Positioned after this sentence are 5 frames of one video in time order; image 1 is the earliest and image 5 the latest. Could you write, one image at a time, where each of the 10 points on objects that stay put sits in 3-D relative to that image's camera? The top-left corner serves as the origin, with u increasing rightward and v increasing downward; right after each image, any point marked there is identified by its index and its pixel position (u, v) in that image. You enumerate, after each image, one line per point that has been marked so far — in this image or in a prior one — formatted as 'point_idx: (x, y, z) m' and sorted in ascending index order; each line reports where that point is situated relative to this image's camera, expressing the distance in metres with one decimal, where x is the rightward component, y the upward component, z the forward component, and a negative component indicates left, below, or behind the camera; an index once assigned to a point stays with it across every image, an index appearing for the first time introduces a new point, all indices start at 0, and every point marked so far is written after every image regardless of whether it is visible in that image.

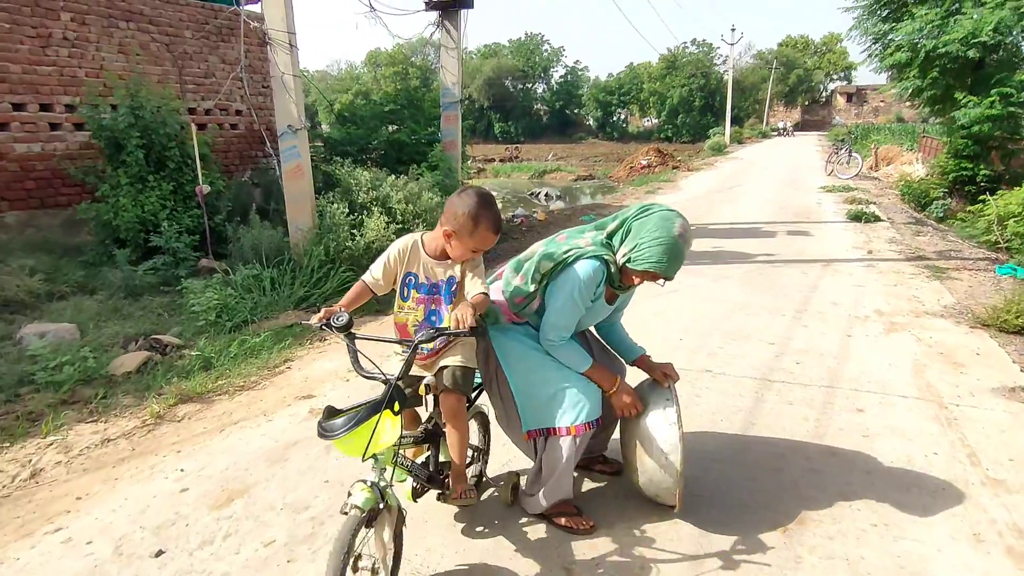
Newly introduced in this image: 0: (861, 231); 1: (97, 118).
0: (+5.2, +0.8, +9.4) m
1: (-3.9, +1.6, +5.9) m
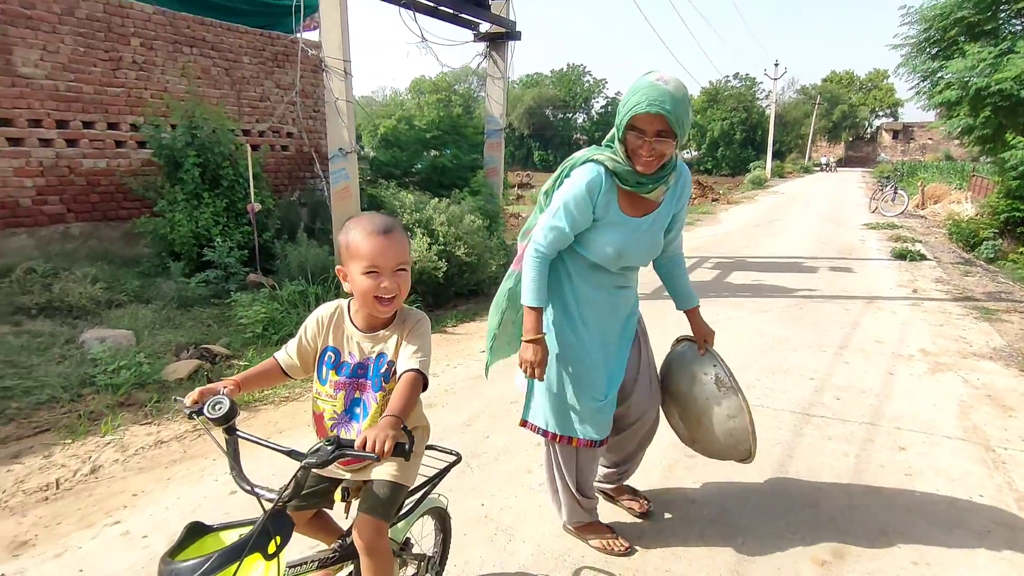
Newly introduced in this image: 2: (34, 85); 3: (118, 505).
0: (+5.7, +0.3, +9.2) m
1: (-3.5, +1.5, +6.3) m
2: (-4.8, +2.1, +6.4) m
3: (-1.7, -1.0, +2.8) m
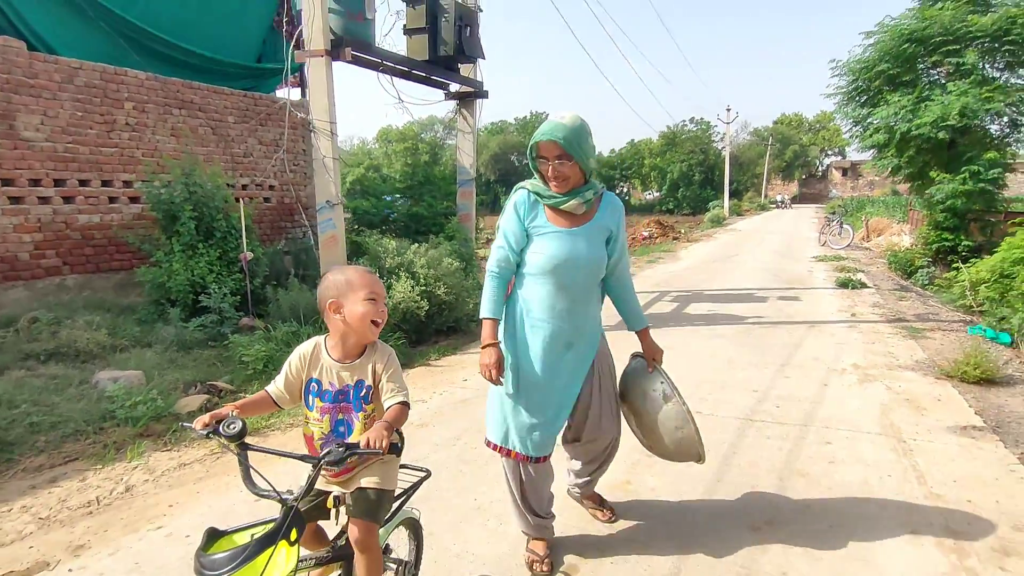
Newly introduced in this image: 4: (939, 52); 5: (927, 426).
0: (+5.3, -0.1, +10.0) m
1: (-3.8, +1.0, +6.8) m
2: (-5.1, +1.5, +6.8) m
3: (-1.8, -1.1, +3.2) m
4: (+8.2, +4.5, +12.2) m
5: (+2.8, -0.9, +4.3) m
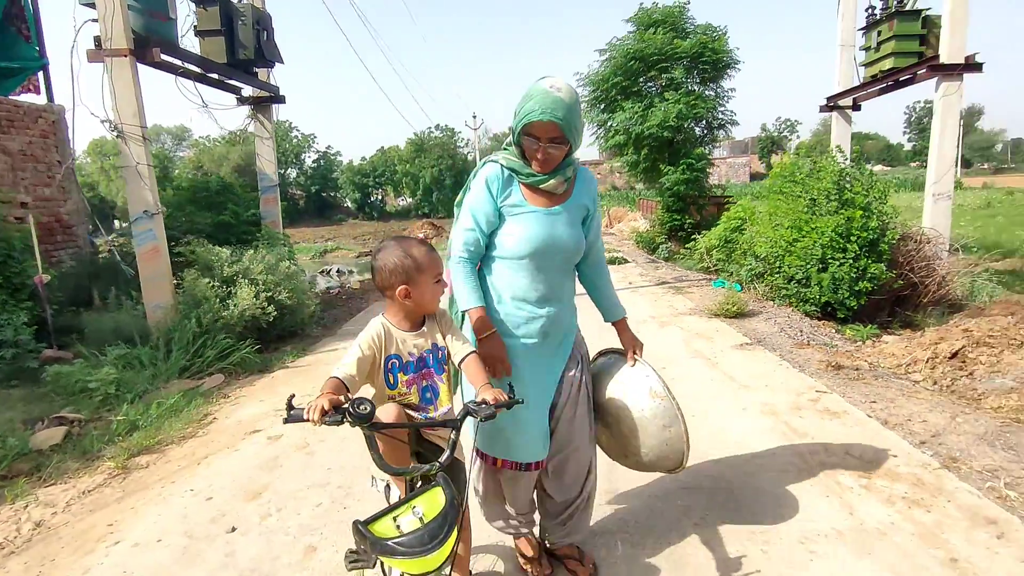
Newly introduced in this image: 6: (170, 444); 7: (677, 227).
0: (+2.0, +0.3, +12.0) m
1: (-5.3, +0.6, +5.6) m
2: (-6.7, +1.0, +5.2) m
3: (-2.0, -1.2, +3.0) m
4: (+3.4, +5.2, +15.0) m
5: (+1.9, -0.5, +5.7) m
6: (-2.2, -1.0, +4.2) m
7: (+4.0, +1.5, +15.4) m
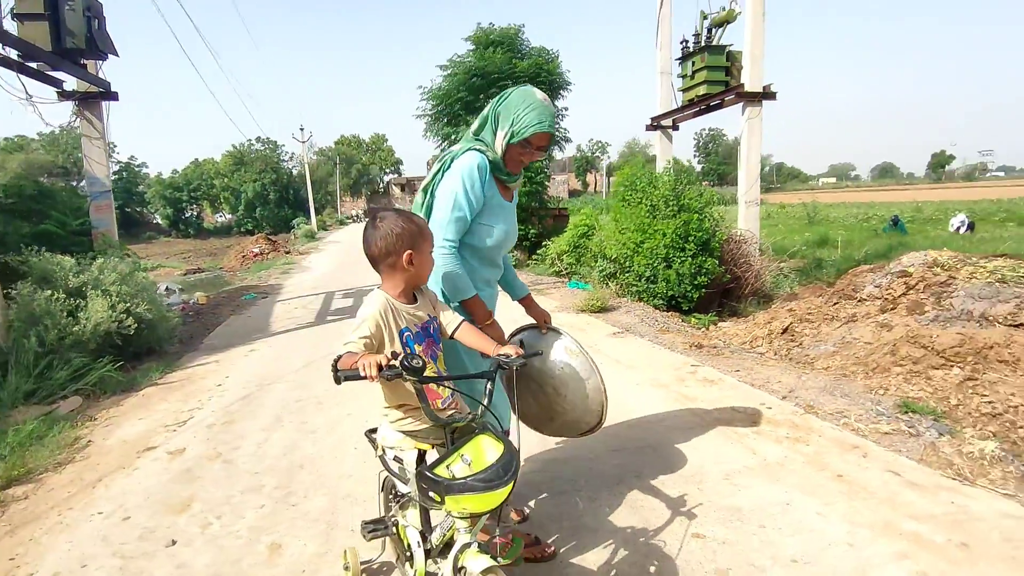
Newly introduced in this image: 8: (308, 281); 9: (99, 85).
0: (-0.7, +0.2, +12.3) m
1: (-6.1, +0.5, +4.3) m
2: (-7.3, +0.8, +3.5) m
3: (-2.1, -1.2, +2.6) m
4: (-0.4, +5.0, +15.7) m
5: (+0.8, -0.5, +6.2) m
6: (-2.7, -1.1, +3.7) m
7: (+0.3, +1.3, +16.2) m
8: (-4.1, +0.1, +12.9) m
9: (-5.2, +2.5, +7.9) m
